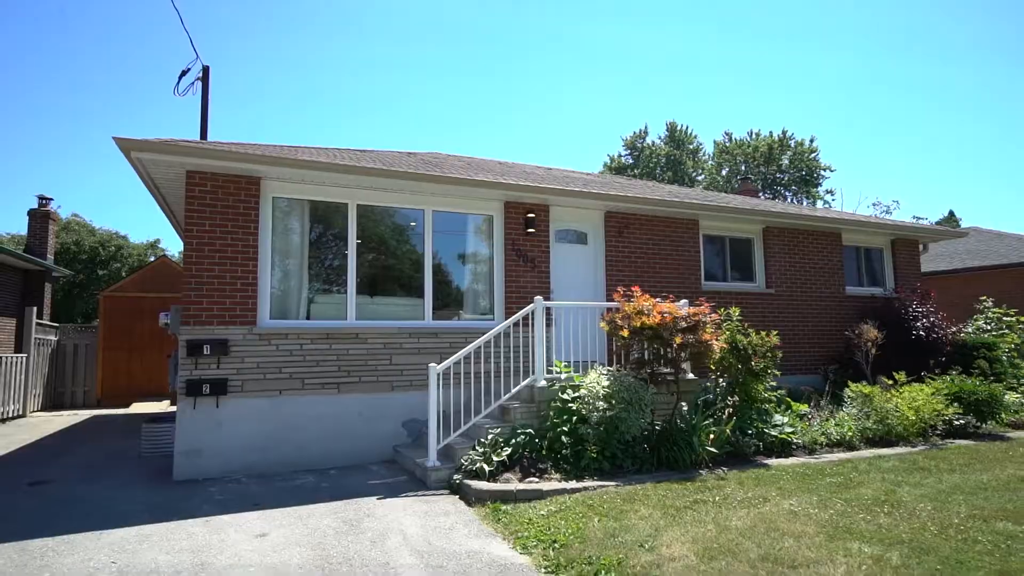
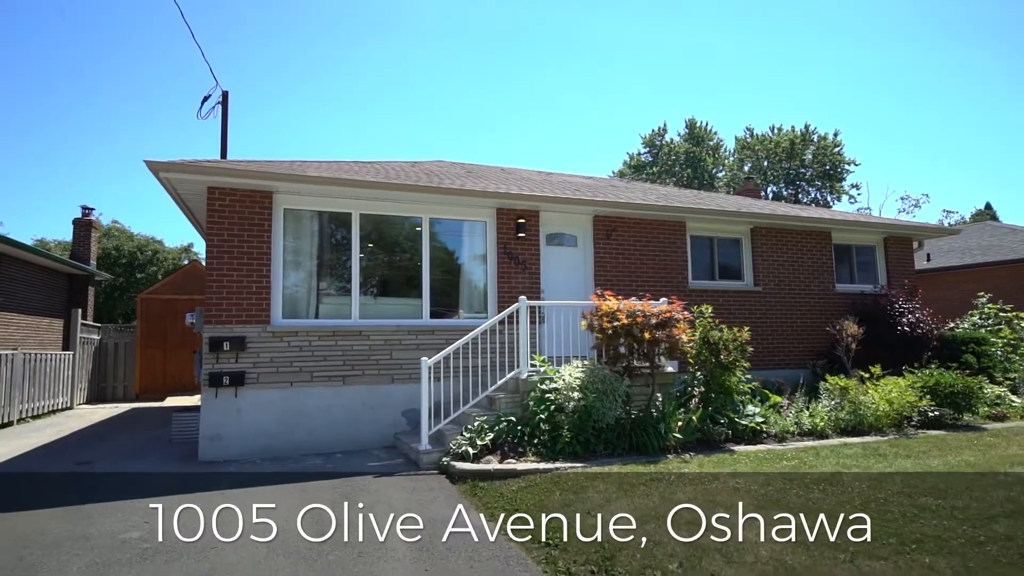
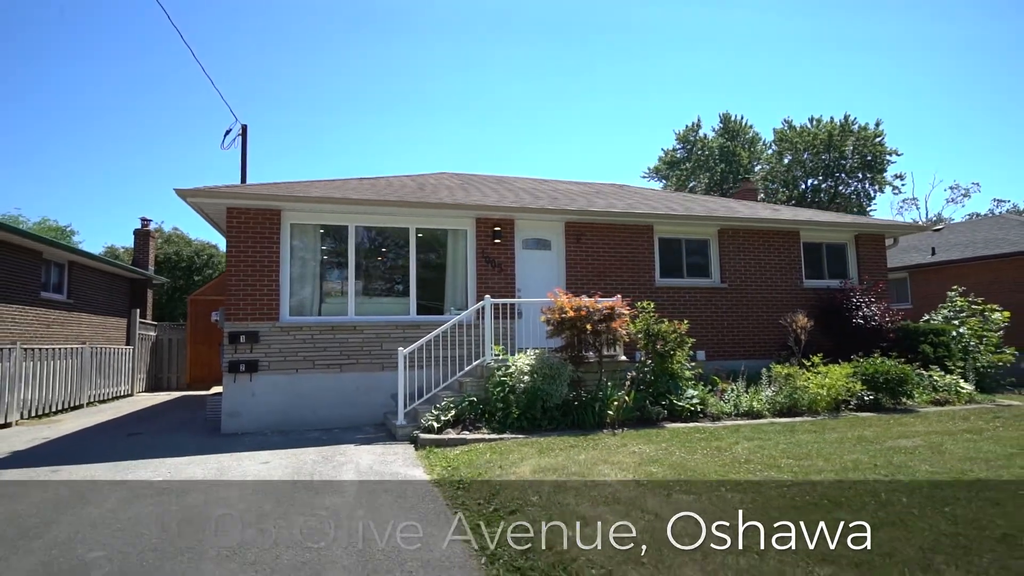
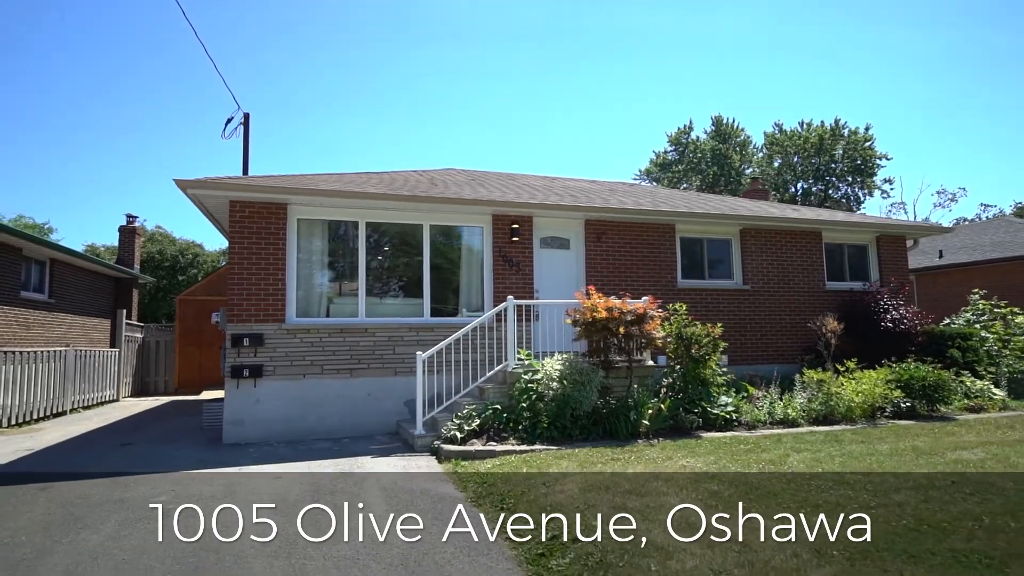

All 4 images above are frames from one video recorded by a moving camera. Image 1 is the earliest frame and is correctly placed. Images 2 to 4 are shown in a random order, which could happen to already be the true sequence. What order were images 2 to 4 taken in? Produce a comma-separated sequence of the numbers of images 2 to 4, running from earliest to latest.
2, 4, 3
